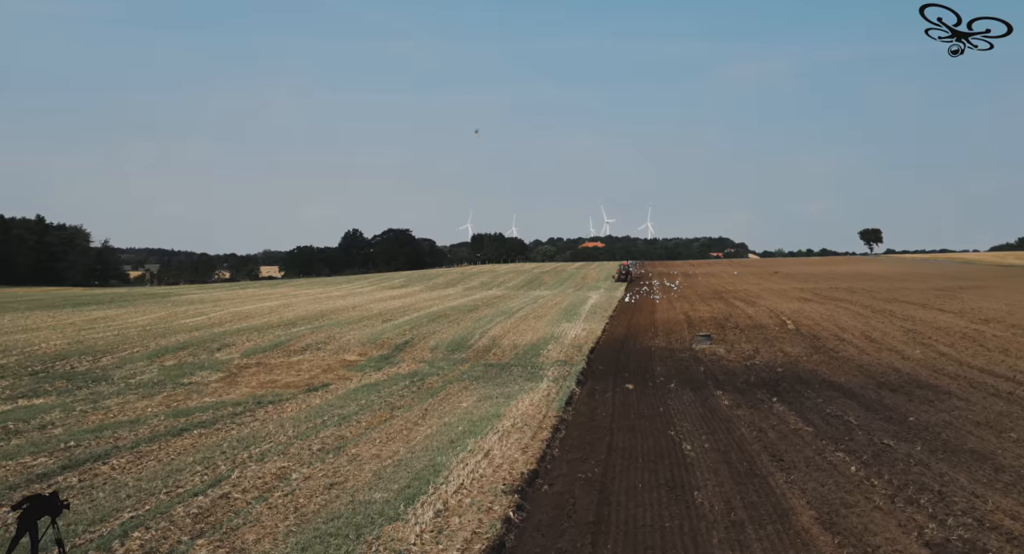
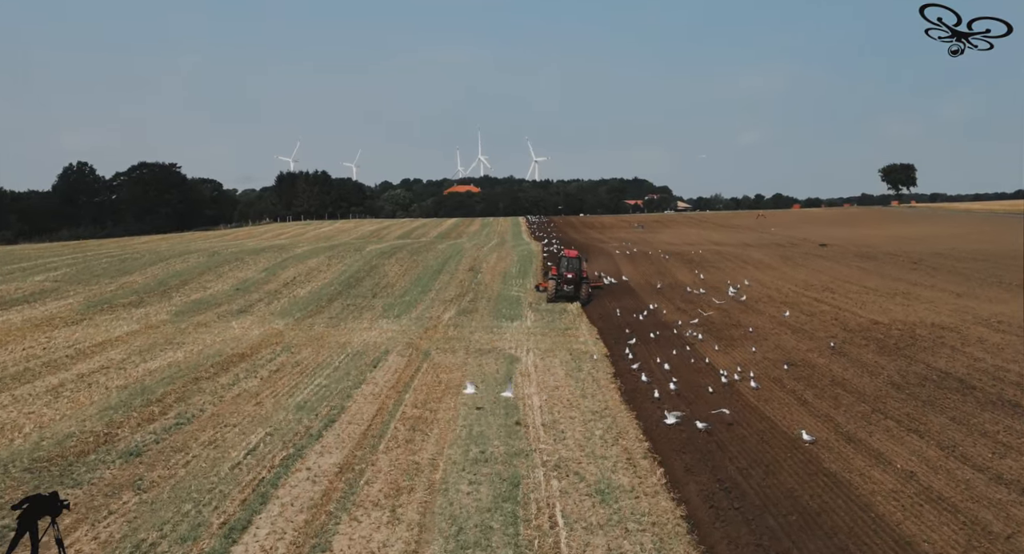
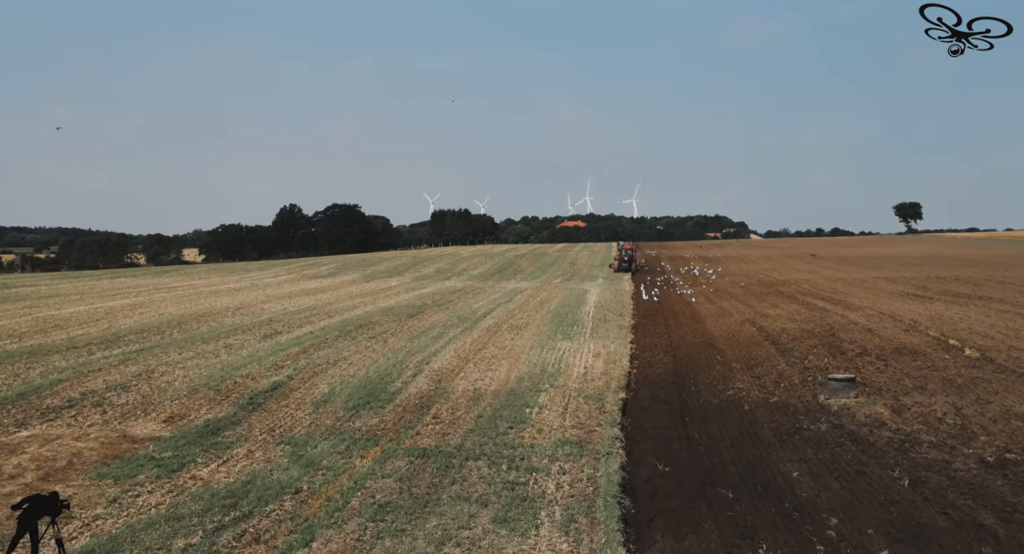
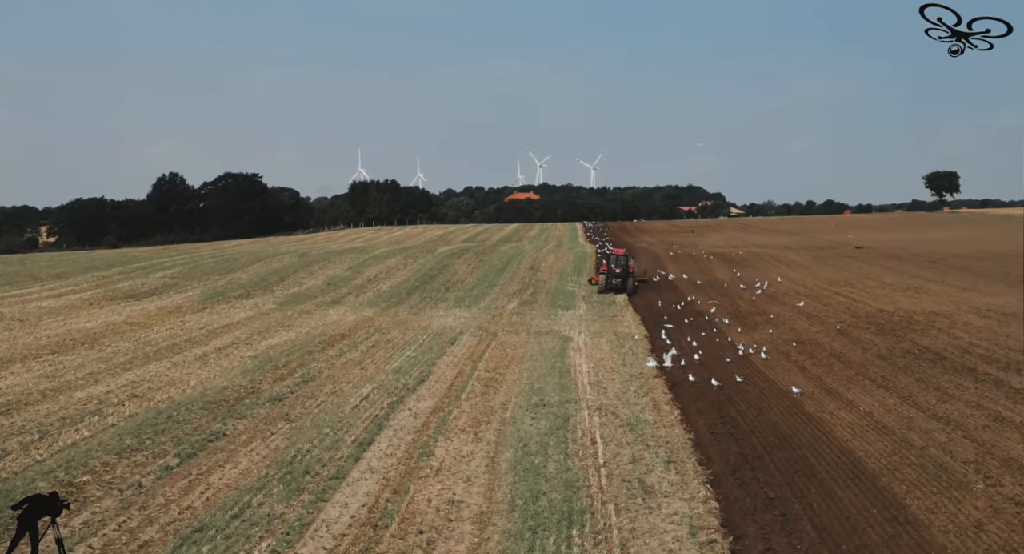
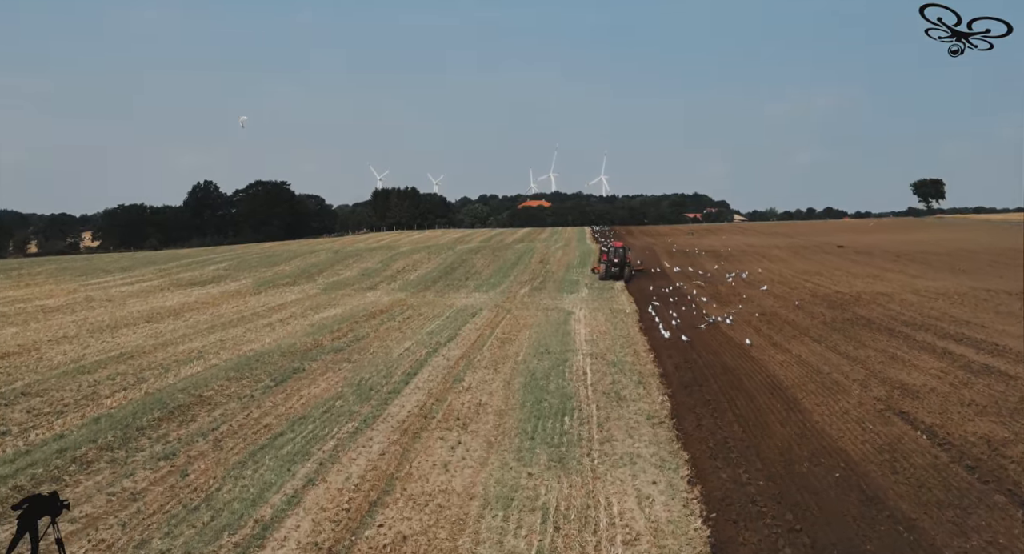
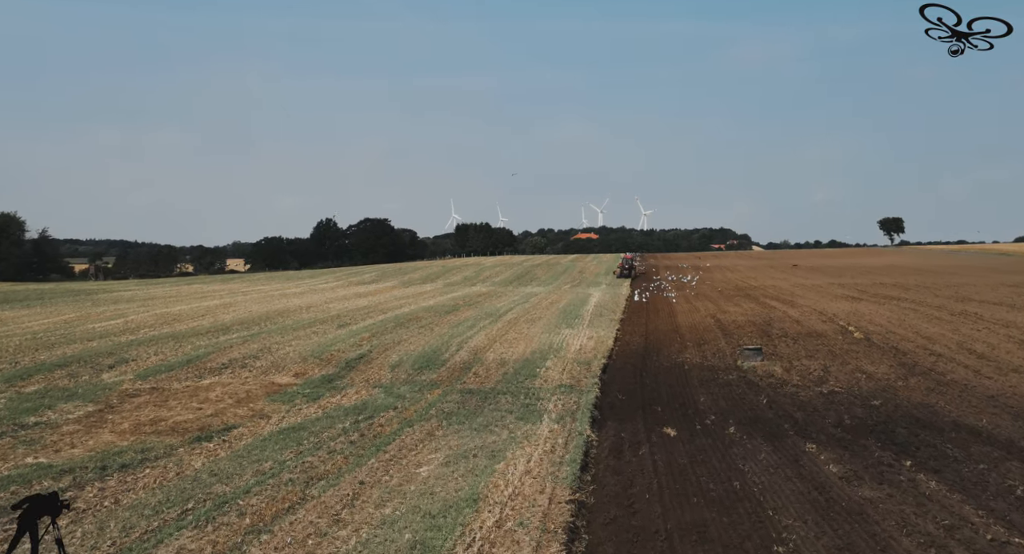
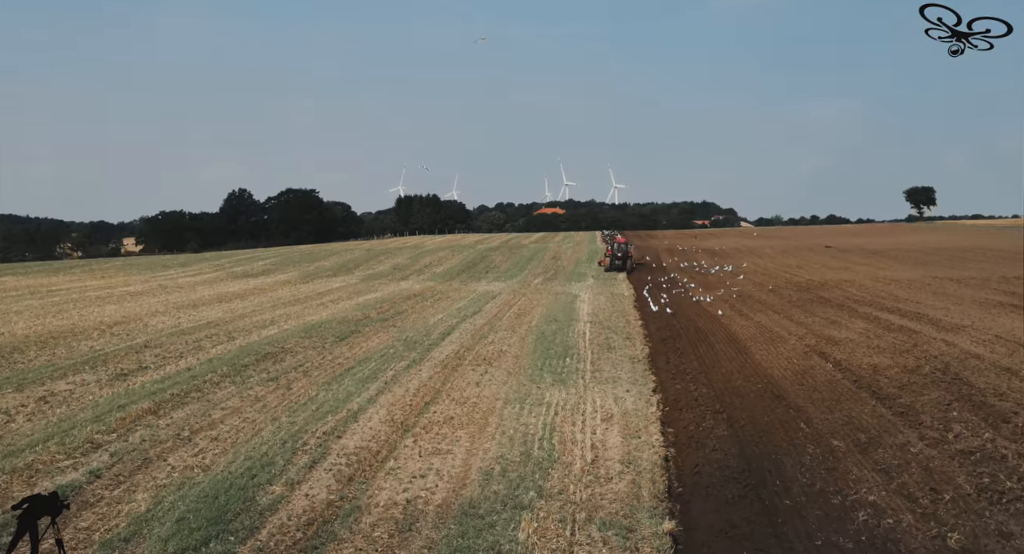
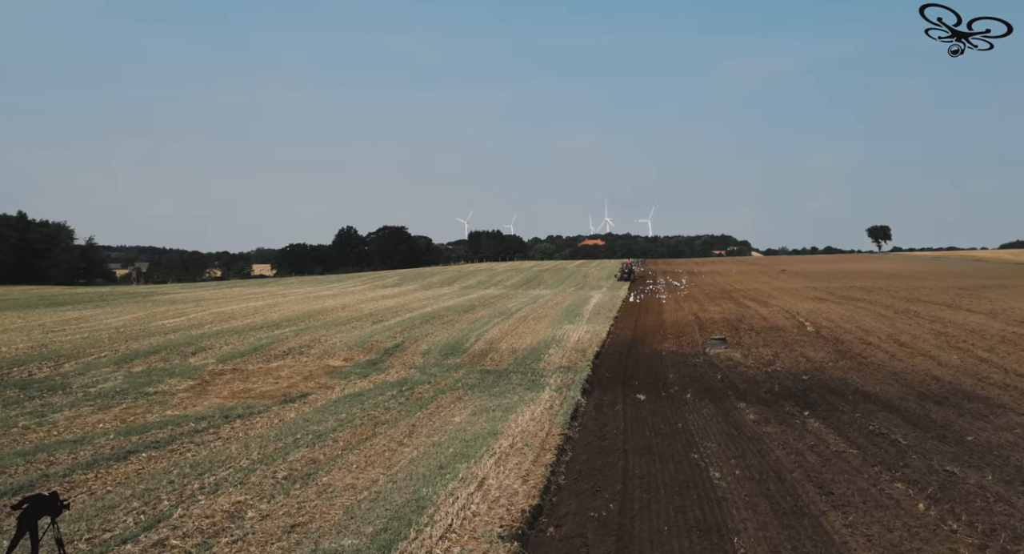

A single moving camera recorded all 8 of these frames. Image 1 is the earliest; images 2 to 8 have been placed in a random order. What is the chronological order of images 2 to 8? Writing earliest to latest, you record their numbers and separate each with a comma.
8, 6, 3, 7, 5, 4, 2
